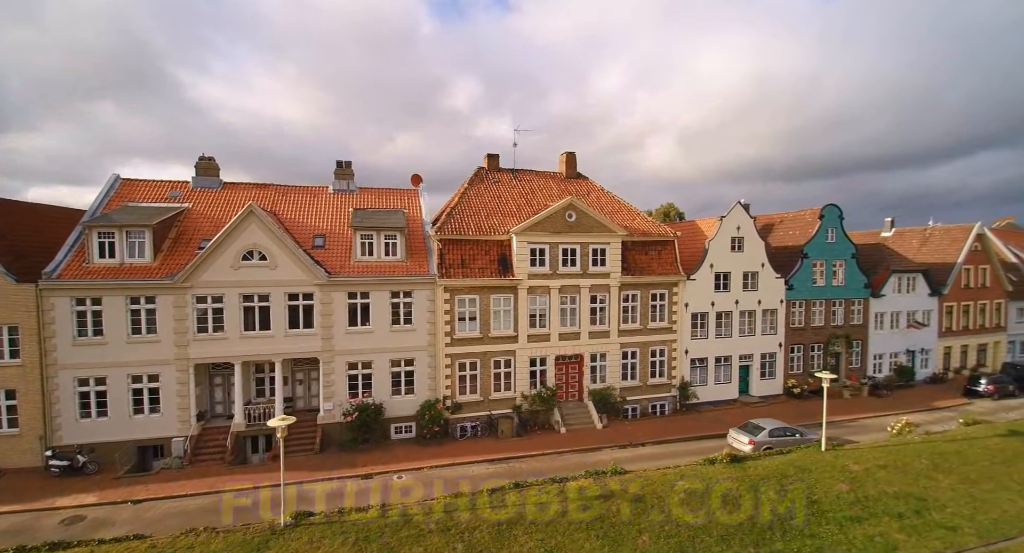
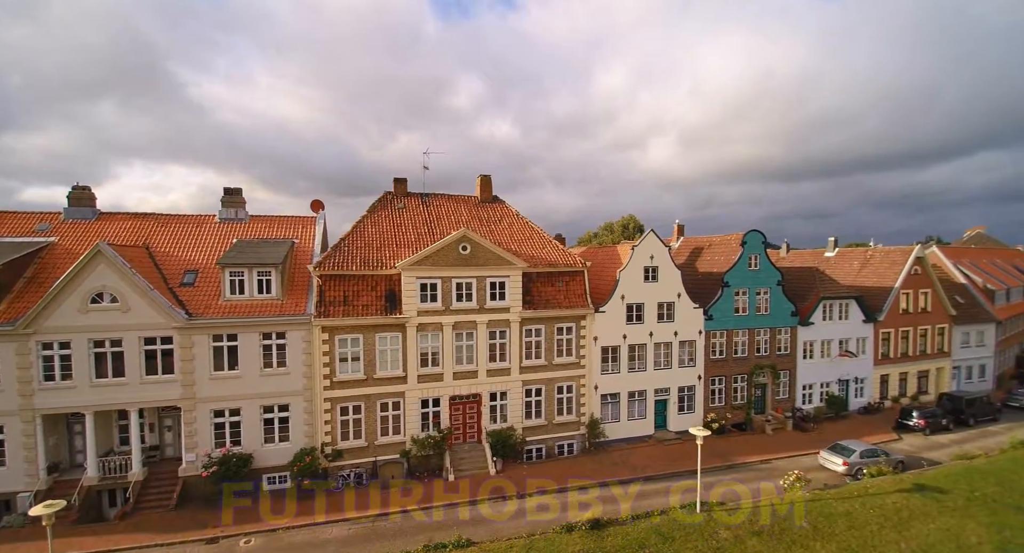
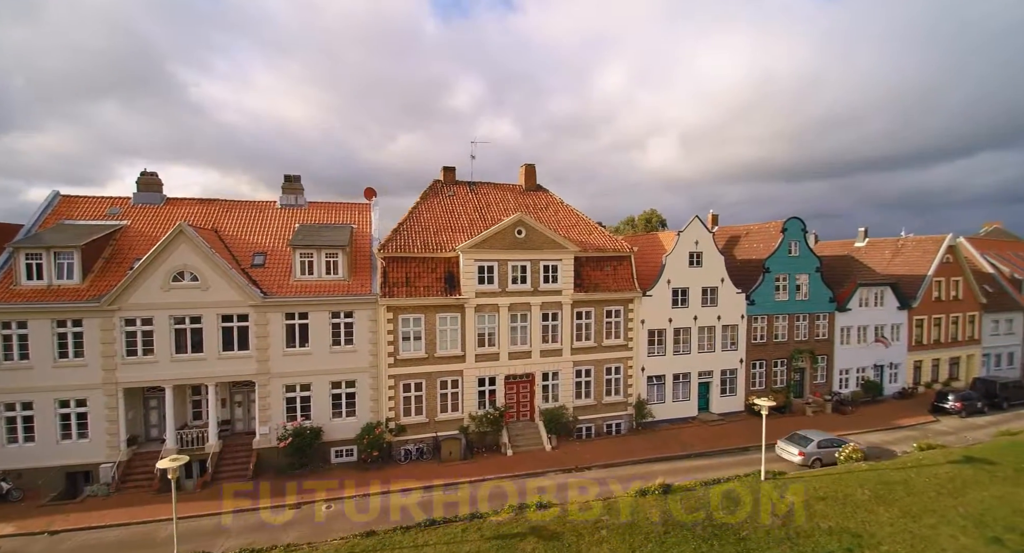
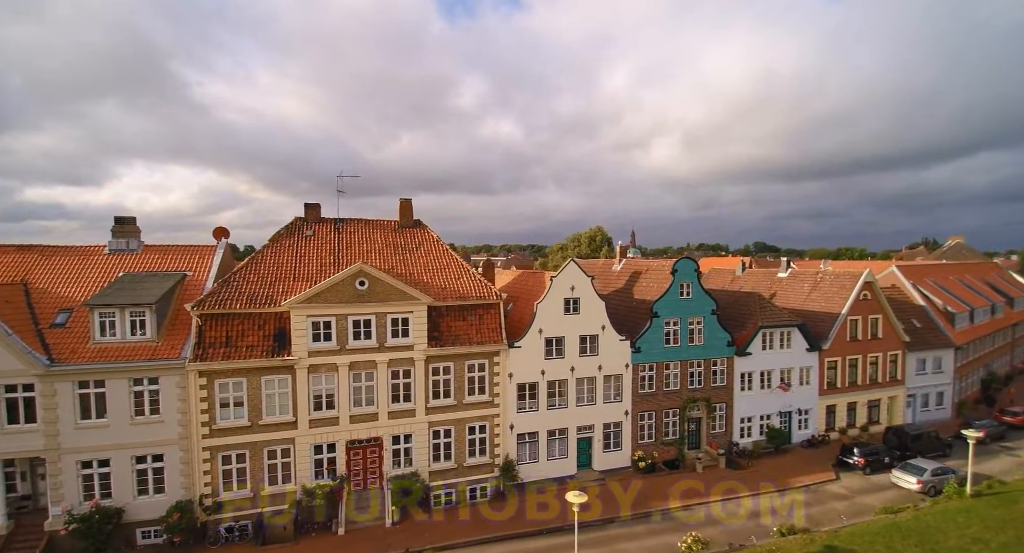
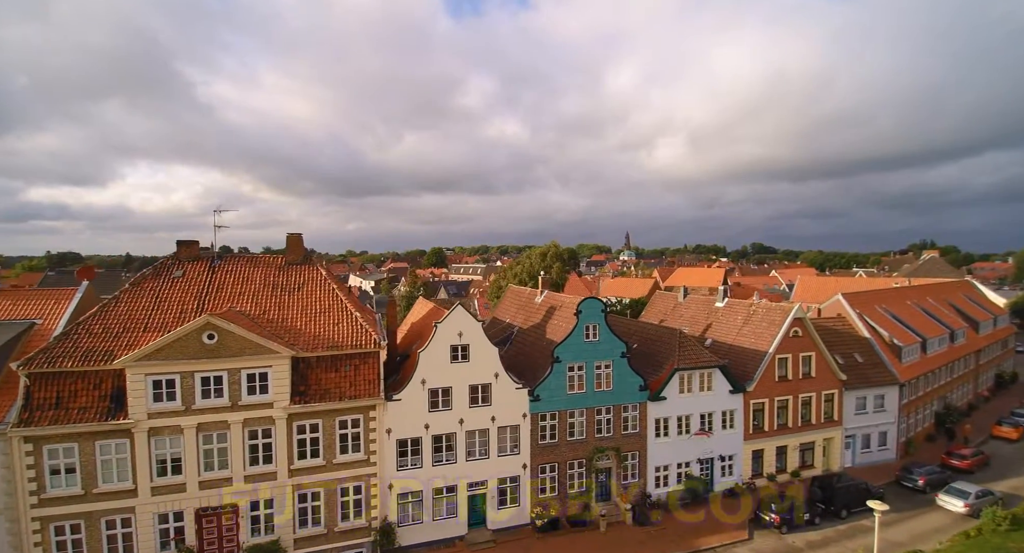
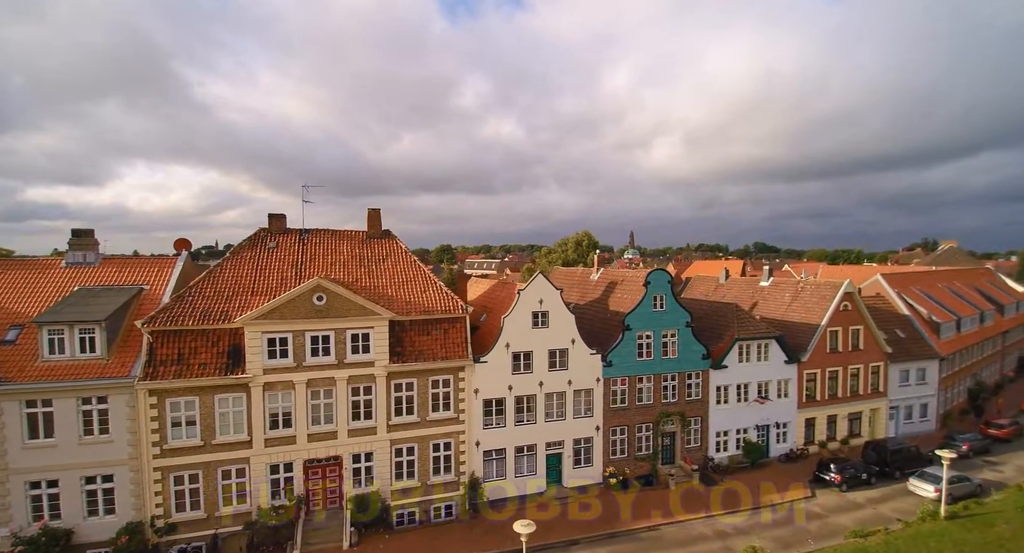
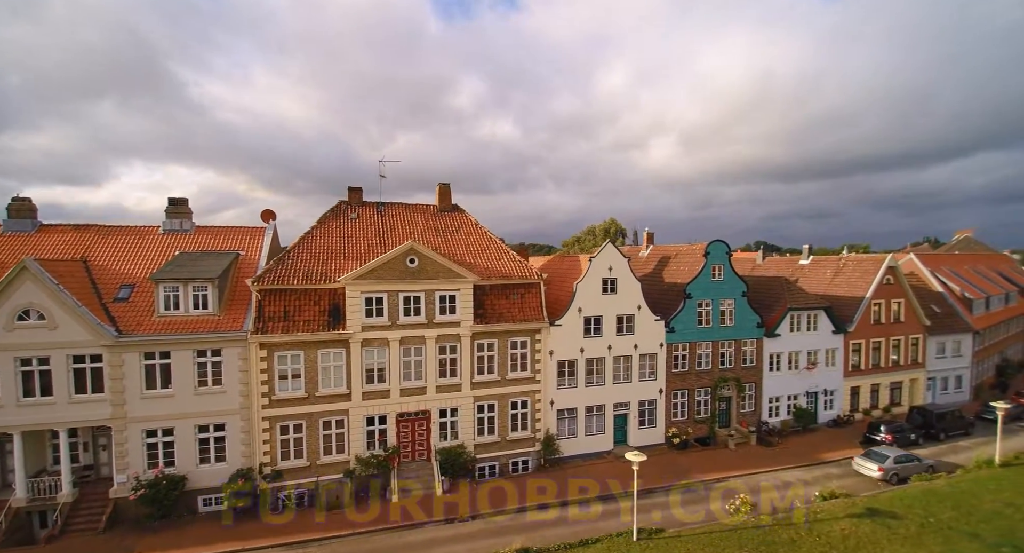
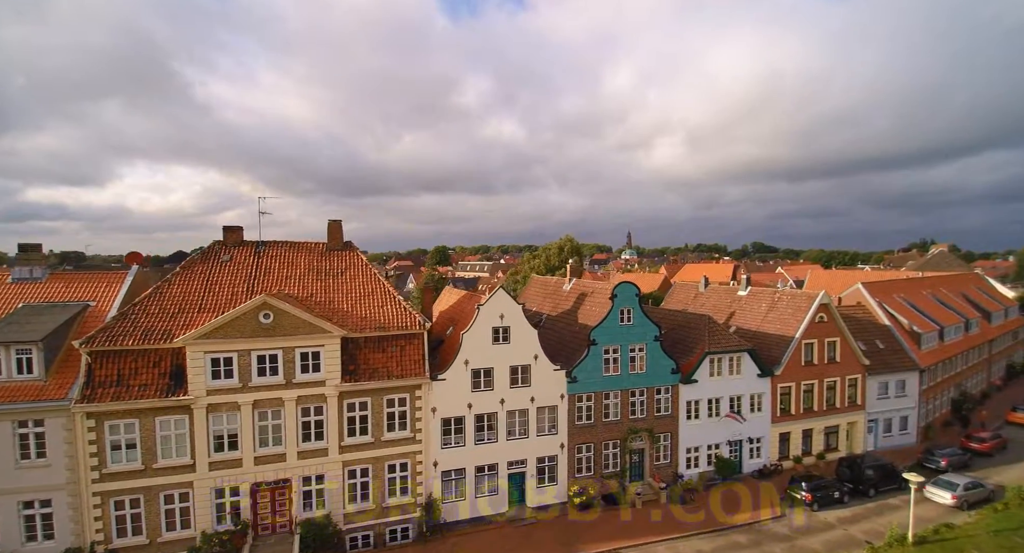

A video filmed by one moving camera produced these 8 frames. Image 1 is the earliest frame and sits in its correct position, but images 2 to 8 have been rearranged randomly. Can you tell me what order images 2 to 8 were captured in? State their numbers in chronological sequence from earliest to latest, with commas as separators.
3, 2, 7, 4, 6, 8, 5
